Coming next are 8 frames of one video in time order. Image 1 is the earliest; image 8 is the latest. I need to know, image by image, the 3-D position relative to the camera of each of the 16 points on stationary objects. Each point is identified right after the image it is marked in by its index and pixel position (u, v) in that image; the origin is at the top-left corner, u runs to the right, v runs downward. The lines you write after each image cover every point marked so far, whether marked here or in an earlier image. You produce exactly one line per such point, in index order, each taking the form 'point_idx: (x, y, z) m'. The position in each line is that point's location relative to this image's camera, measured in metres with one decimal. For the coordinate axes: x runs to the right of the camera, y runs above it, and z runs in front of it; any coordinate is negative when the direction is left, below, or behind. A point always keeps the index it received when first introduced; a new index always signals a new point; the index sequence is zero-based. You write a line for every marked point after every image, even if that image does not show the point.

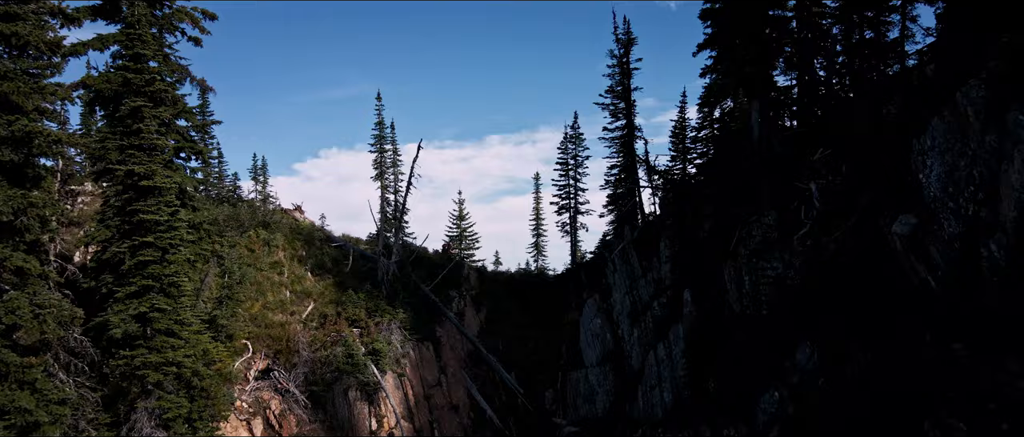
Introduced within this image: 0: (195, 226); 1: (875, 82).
0: (-14.0, -0.3, +19.2) m
1: (+15.8, +5.9, +19.1) m
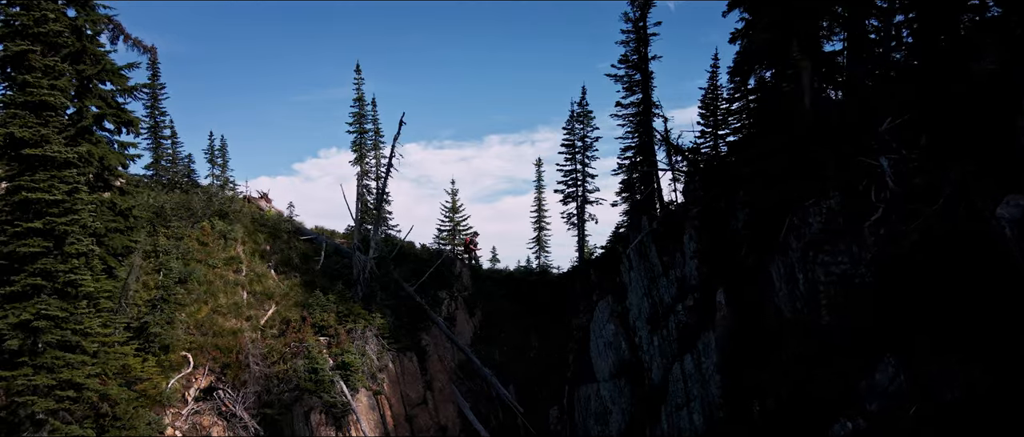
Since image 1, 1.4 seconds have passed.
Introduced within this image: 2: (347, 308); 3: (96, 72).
0: (-14.0, +0.3, +15.7) m
1: (+15.8, +6.5, +15.7) m
2: (-6.9, -3.8, +18.3) m
3: (-14.4, +5.1, +15.1) m
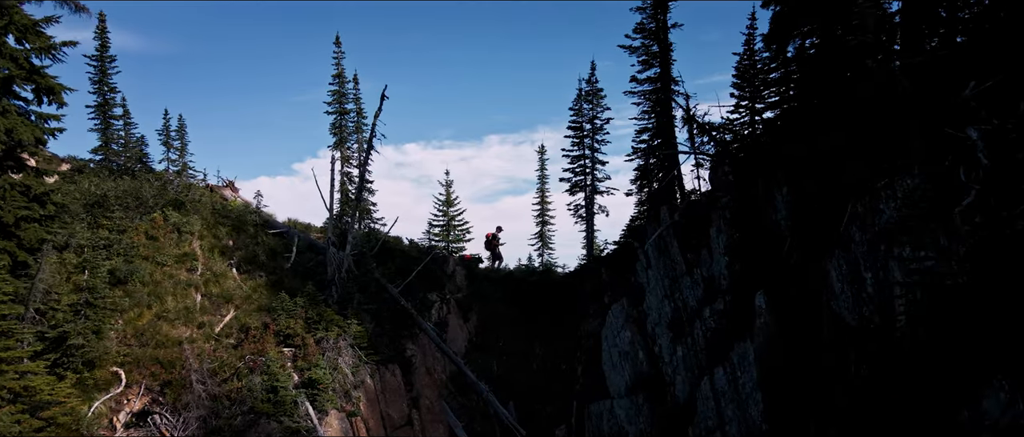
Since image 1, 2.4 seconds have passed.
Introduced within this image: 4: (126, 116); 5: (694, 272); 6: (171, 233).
0: (-14.0, +0.7, +13.0) m
1: (+15.8, +6.9, +12.9) m
2: (-6.9, -3.4, +15.6) m
3: (-14.4, +5.4, +12.4) m
4: (-17.6, +4.7, +20.0) m
5: (+7.1, -2.1, +17.2) m
6: (-13.3, -0.6, +17.1) m
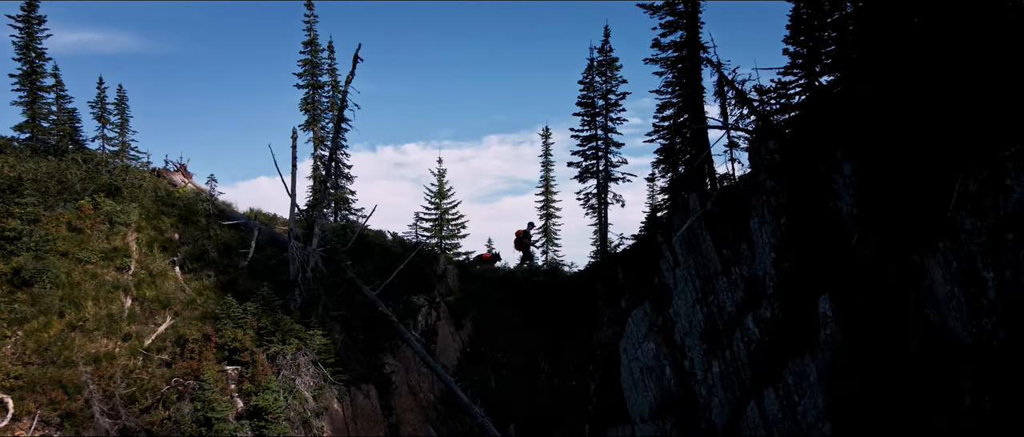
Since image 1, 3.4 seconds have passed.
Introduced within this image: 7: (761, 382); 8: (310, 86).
0: (-14.0, +1.0, +10.0) m
1: (+15.8, +7.2, +10.0) m
2: (-6.9, -3.0, +12.6) m
3: (-14.3, +5.8, +9.4) m
4: (-17.6, +5.1, +17.0) m
5: (+7.1, -1.7, +14.3) m
6: (-13.3, -0.2, +14.2) m
7: (+7.1, -4.7, +12.5) m
8: (-8.5, +5.5, +18.4) m
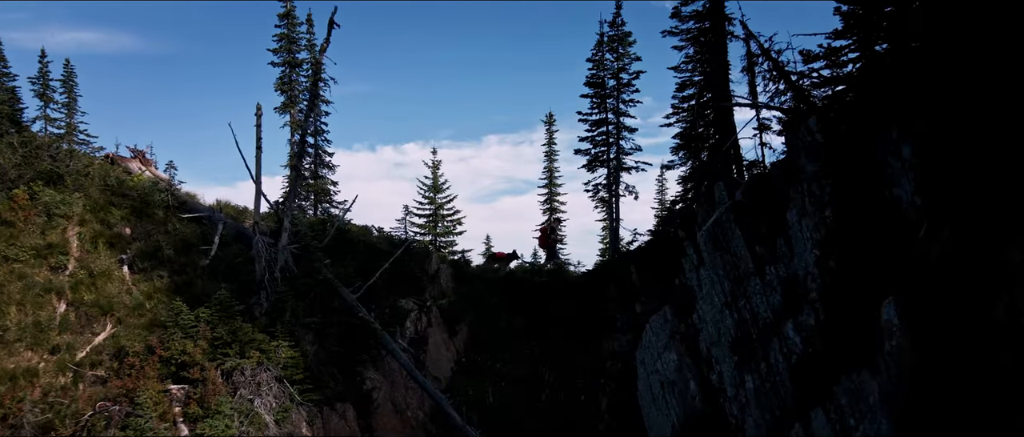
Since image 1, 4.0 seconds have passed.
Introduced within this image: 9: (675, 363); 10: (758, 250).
0: (-14.0, +1.3, +8.0) m
1: (+15.8, +7.5, +8.1) m
2: (-6.9, -2.7, +10.7) m
3: (-14.3, +6.1, +7.5) m
4: (-17.6, +5.3, +15.1) m
5: (+7.2, -1.5, +12.3) m
6: (-13.3, +0.1, +12.2) m
7: (+7.2, -4.4, +10.6) m
8: (-8.5, +5.8, +16.4) m
9: (+4.9, -4.3, +13.1) m
10: (+7.1, -0.9, +12.6) m
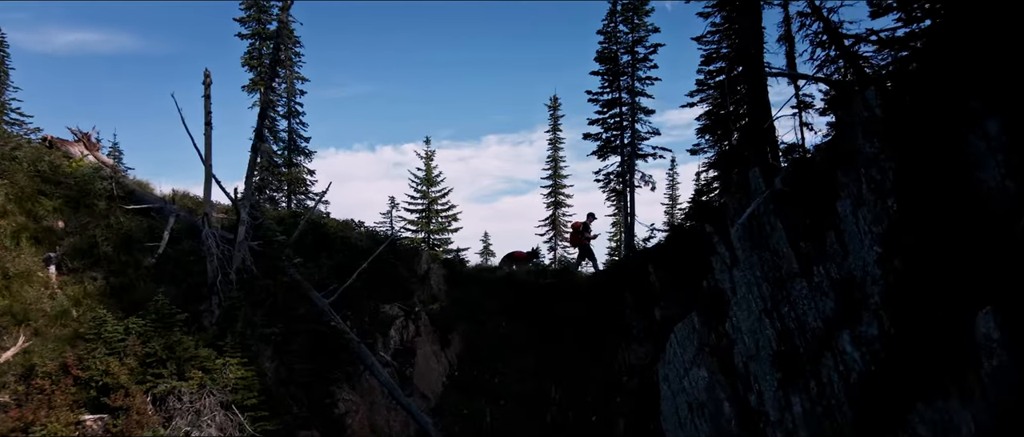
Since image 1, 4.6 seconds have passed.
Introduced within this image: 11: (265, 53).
0: (-13.9, +1.5, +6.1) m
1: (+15.9, +7.7, +6.2) m
2: (-6.9, -2.5, +8.7) m
3: (-14.3, +6.3, +5.5) m
4: (-17.6, +5.6, +13.1) m
5: (+7.2, -1.2, +10.4) m
6: (-13.3, +0.3, +10.2) m
7: (+7.2, -4.2, +8.6) m
8: (-8.4, +6.0, +14.5) m
9: (+4.9, -4.1, +11.1) m
10: (+7.1, -0.7, +10.7) m
11: (-8.2, +5.5, +14.5) m
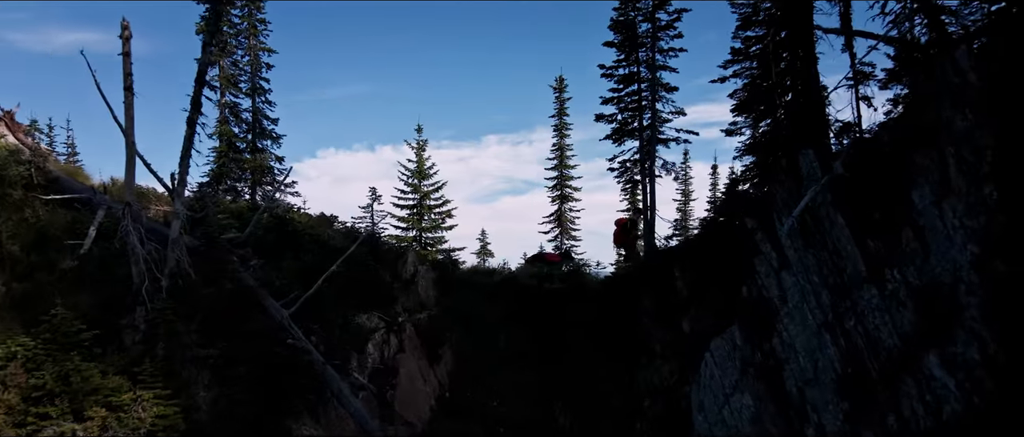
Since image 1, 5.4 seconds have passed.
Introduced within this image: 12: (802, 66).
0: (-13.9, +1.7, +4.0) m
1: (+15.9, +7.9, +4.1) m
2: (-6.8, -2.4, +6.6) m
3: (-14.3, +6.5, +3.4) m
4: (-17.6, +5.7, +11.0) m
5: (+7.2, -1.1, +8.3) m
6: (-13.2, +0.5, +8.2) m
7: (+7.2, -4.0, +6.6) m
8: (-8.4, +6.2, +12.4) m
9: (+4.9, -3.9, +9.1) m
10: (+7.1, -0.5, +8.6) m
11: (-8.1, +5.6, +12.5) m
12: (+6.9, +3.6, +10.4) m
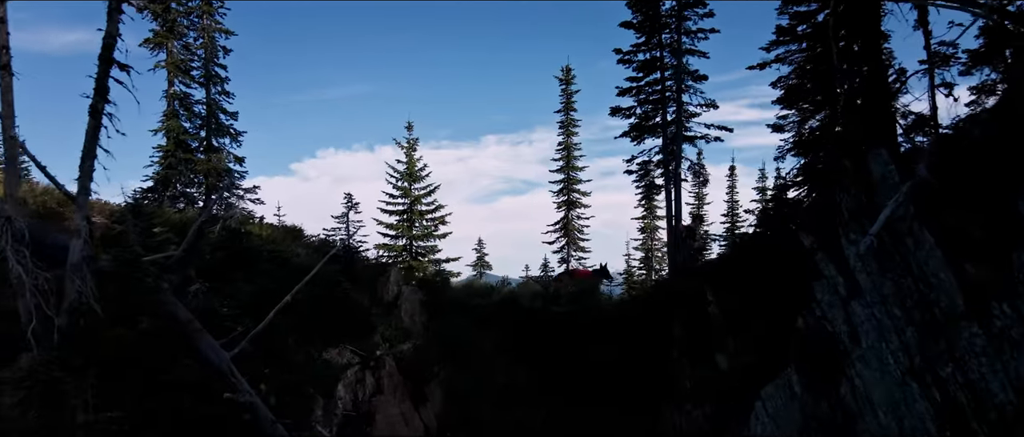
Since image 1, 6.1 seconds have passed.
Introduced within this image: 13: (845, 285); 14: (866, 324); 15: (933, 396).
0: (-13.9, +1.4, +2.1) m
1: (+15.9, +7.6, +2.3) m
2: (-6.8, -2.6, +4.8) m
3: (-14.2, +6.2, +1.5) m
4: (-17.5, +5.4, +9.1) m
5: (+7.2, -1.4, +6.5) m
6: (-13.2, +0.2, +6.3) m
7: (+7.2, -4.3, +4.7) m
8: (-8.4, +5.9, +10.5) m
9: (+4.9, -4.2, +7.2) m
10: (+7.2, -0.8, +6.8) m
11: (-8.1, +5.3, +10.6) m
12: (+6.9, +3.3, +8.6) m
13: (+5.8, -1.2, +7.8) m
14: (+5.9, -1.8, +7.5) m
15: (+6.4, -2.7, +6.6) m
